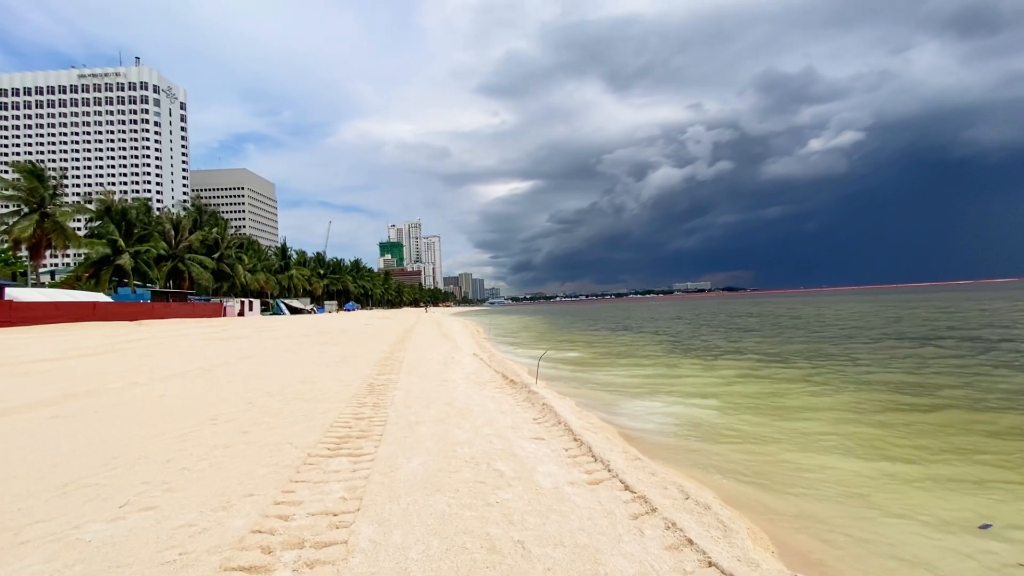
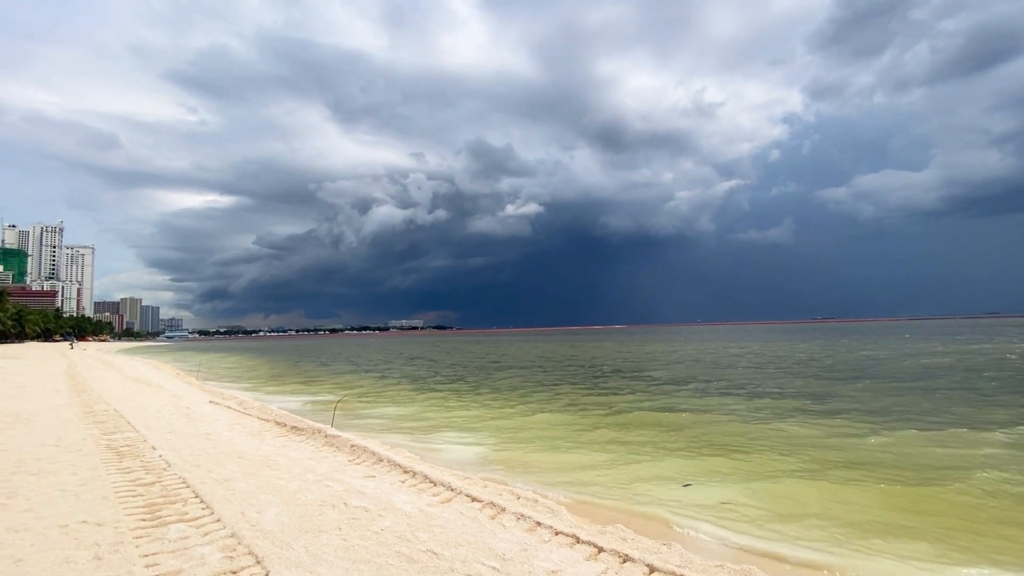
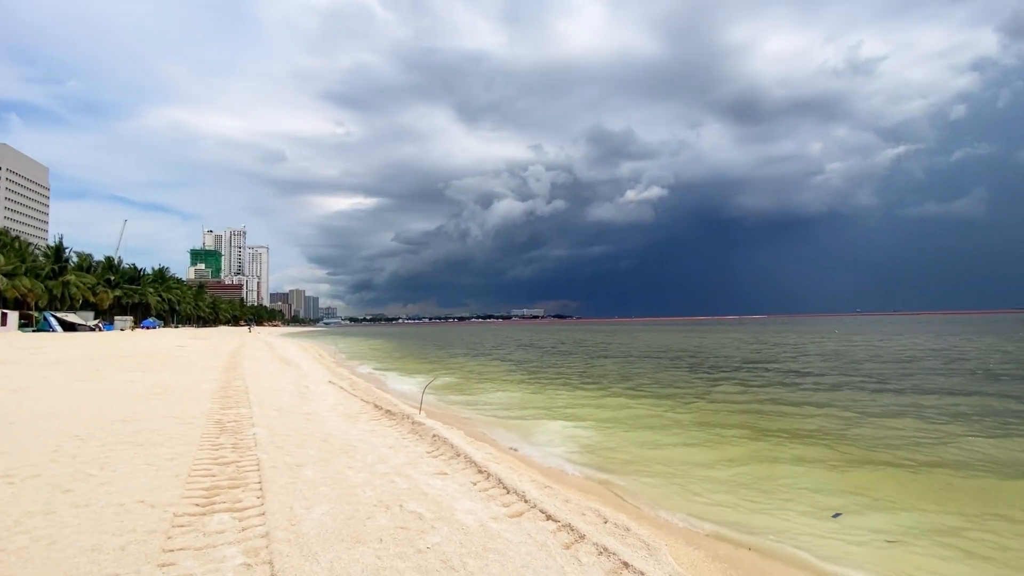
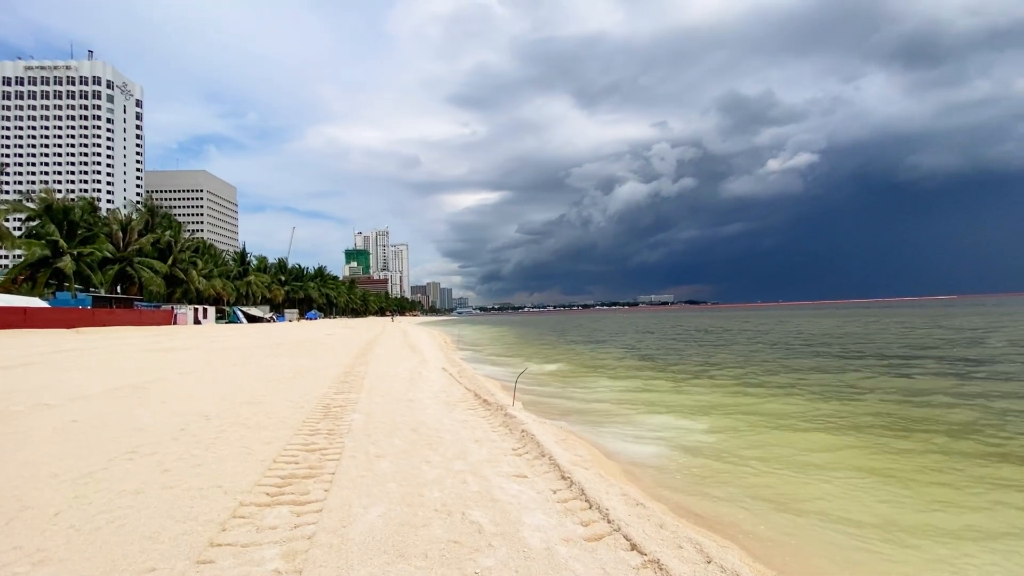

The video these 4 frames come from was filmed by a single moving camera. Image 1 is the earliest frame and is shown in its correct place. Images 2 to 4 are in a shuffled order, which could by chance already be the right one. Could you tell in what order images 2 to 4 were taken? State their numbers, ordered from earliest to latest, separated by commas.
4, 3, 2
